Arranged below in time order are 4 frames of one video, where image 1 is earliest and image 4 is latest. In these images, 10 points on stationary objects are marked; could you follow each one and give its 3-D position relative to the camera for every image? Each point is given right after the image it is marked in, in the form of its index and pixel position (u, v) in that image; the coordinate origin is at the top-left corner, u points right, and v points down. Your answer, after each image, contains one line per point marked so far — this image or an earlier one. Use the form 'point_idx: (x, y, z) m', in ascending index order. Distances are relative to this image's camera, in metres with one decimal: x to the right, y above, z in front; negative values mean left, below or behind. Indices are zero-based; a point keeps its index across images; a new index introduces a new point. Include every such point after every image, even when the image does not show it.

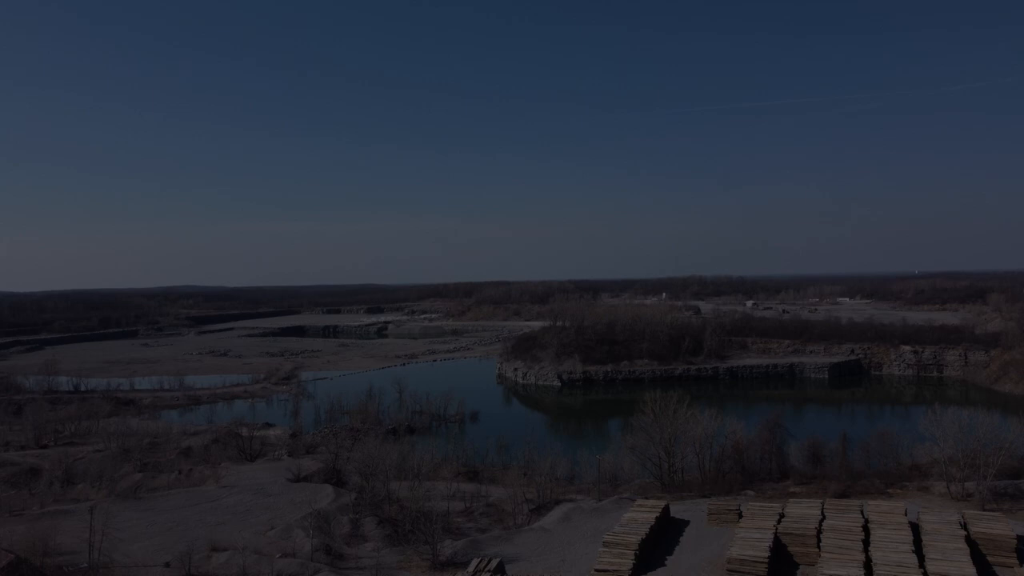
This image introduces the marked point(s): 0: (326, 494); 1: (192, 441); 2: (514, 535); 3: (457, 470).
0: (-2.0, -2.2, +9.4) m
1: (-5.4, -2.6, +15.0) m
2: (0.0, -2.4, +8.4) m
3: (-0.8, -2.6, +12.6) m
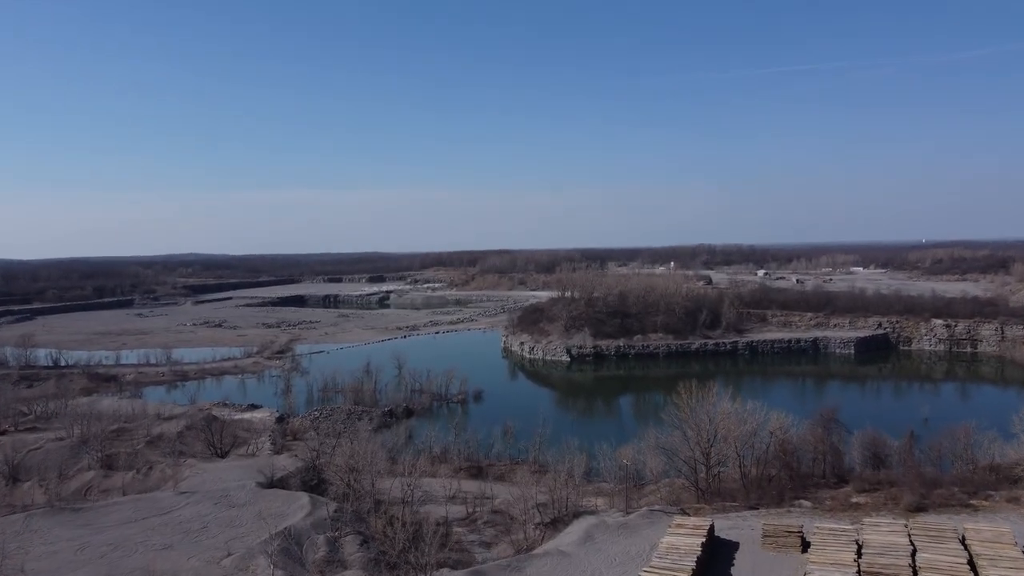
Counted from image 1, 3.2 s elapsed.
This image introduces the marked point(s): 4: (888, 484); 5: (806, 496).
0: (-1.9, -1.9, +7.9) m
1: (-5.3, -2.1, +13.5) m
2: (+0.1, -2.1, +6.9) m
3: (-0.7, -2.2, +11.1) m
4: (+3.6, -1.9, +8.5) m
5: (+2.8, -2.0, +8.5) m
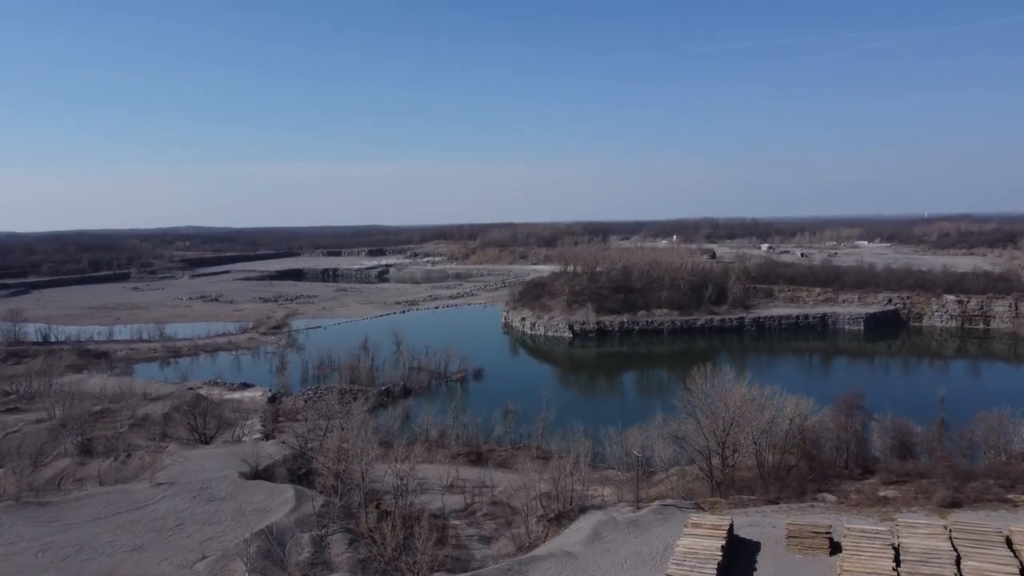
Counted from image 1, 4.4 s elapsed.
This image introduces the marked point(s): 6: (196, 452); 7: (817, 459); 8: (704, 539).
0: (-1.9, -1.7, +7.3) m
1: (-5.3, -1.8, +12.9) m
2: (+0.1, -2.0, +6.3) m
3: (-0.6, -2.0, +10.5) m
4: (+3.6, -1.7, +7.9) m
5: (+2.8, -1.8, +7.9) m
6: (-3.3, -1.7, +9.2) m
7: (+3.0, -1.7, +8.6) m
8: (+1.3, -1.8, +6.2) m
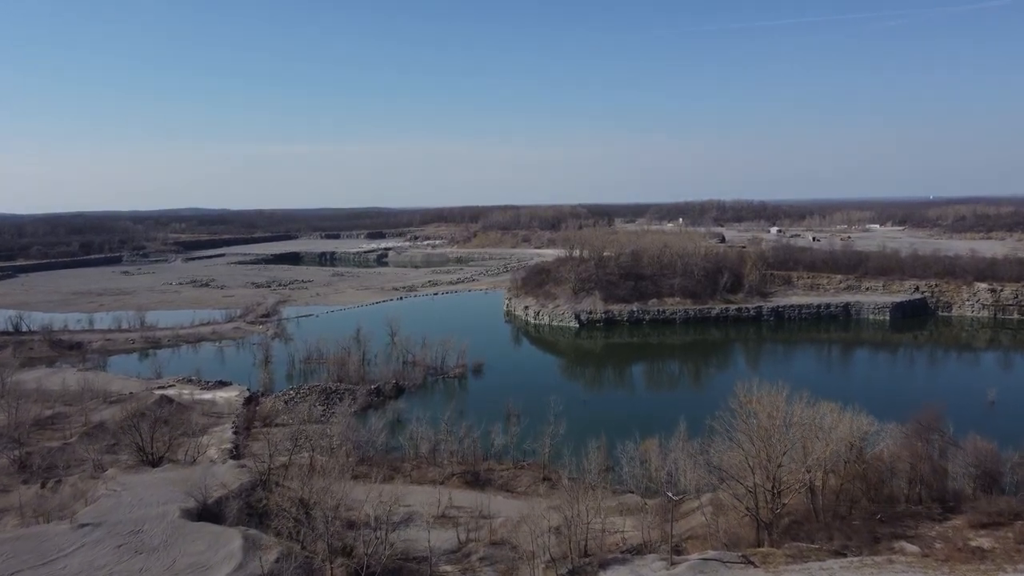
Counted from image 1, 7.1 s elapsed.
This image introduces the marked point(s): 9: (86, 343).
0: (-1.8, -1.7, +5.8) m
1: (-5.3, -1.6, +11.4) m
2: (+0.1, -2.0, +4.8) m
3: (-0.6, -1.9, +9.0) m
4: (+3.6, -1.7, +6.5) m
5: (+2.9, -1.8, +6.4) m
6: (-3.3, -1.6, +7.7) m
7: (+3.0, -1.6, +7.1) m
8: (+1.4, -1.8, +4.7) m
9: (-9.7, -1.3, +20.0) m
